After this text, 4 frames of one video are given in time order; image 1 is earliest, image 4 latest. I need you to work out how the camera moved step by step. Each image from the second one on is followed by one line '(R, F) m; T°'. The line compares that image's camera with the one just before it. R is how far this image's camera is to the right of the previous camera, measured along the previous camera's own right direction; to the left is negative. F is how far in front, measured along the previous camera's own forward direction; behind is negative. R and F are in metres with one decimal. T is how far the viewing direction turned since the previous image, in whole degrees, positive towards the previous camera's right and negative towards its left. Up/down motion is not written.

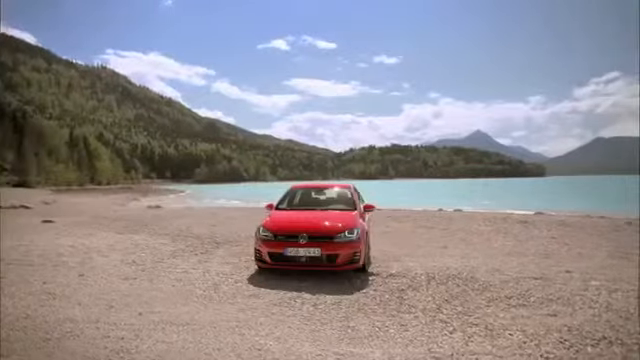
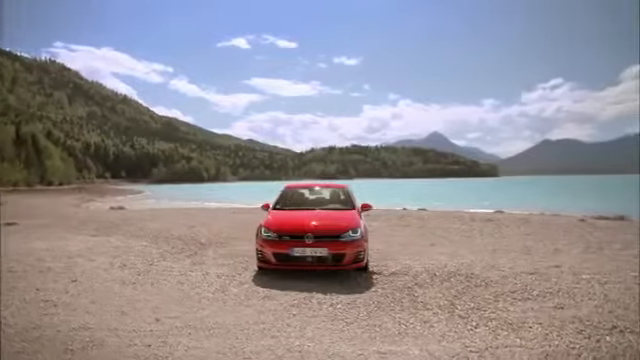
(-0.7, 0.0) m; +6°
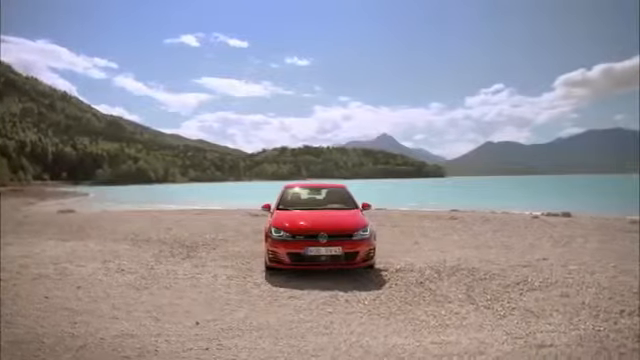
(-1.0, 0.0) m; +8°
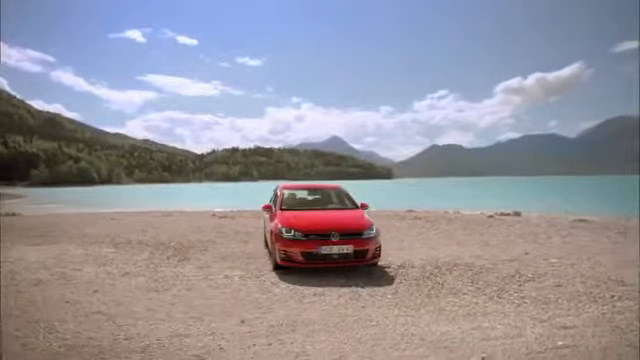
(-1.0, -0.1) m; +8°
